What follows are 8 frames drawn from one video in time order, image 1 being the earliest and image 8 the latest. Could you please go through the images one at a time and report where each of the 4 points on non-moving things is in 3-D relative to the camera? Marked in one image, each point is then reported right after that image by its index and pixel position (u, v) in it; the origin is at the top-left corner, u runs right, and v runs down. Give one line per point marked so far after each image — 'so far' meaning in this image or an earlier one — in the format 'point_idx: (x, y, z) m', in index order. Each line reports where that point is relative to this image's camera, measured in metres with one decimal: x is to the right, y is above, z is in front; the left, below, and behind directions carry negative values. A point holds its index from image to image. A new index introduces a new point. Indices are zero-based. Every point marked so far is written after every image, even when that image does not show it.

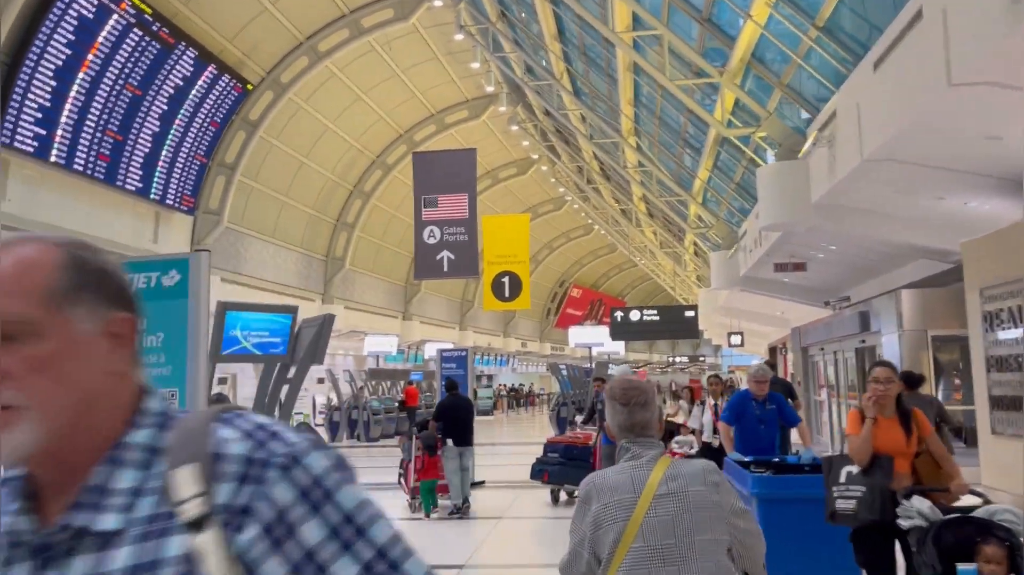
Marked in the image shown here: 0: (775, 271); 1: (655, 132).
0: (+4.8, +0.3, +15.1) m
1: (+3.0, +3.3, +17.8) m
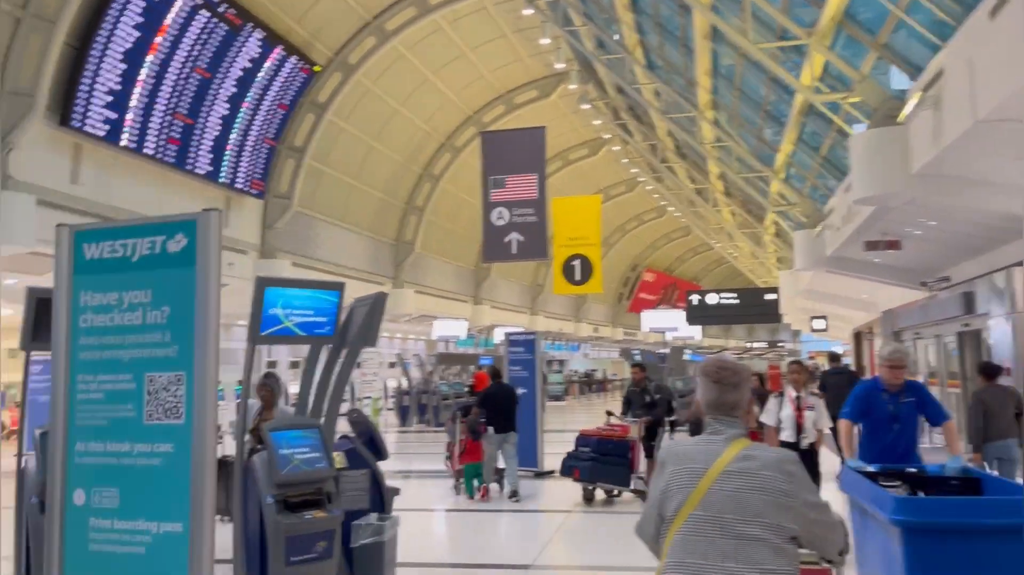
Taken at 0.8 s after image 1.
0: (+6.0, +0.6, +14.1) m
1: (+4.5, +3.7, +16.8) m
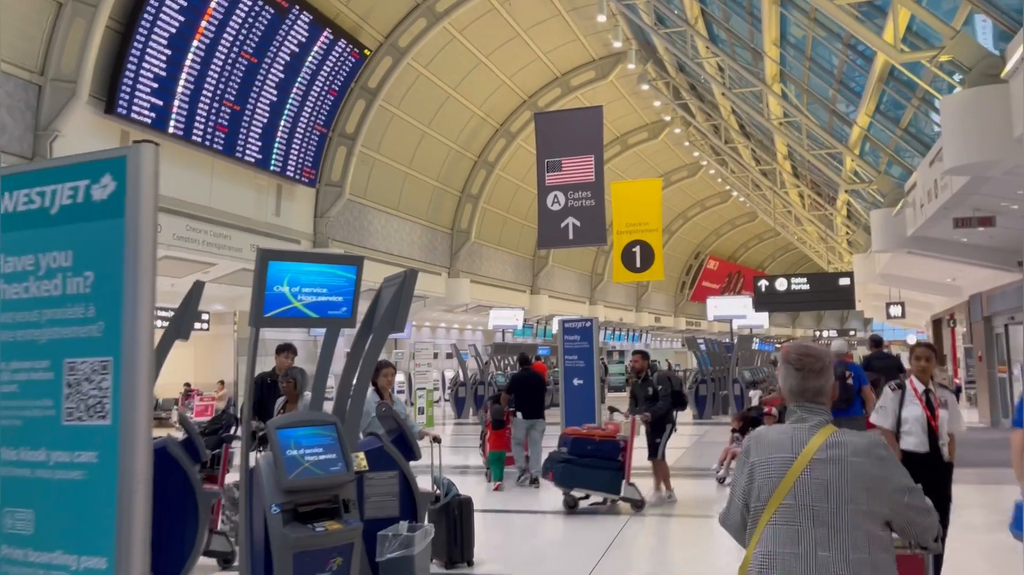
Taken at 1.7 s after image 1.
0: (+6.9, +0.9, +13.0) m
1: (+5.5, +4.0, +15.8) m
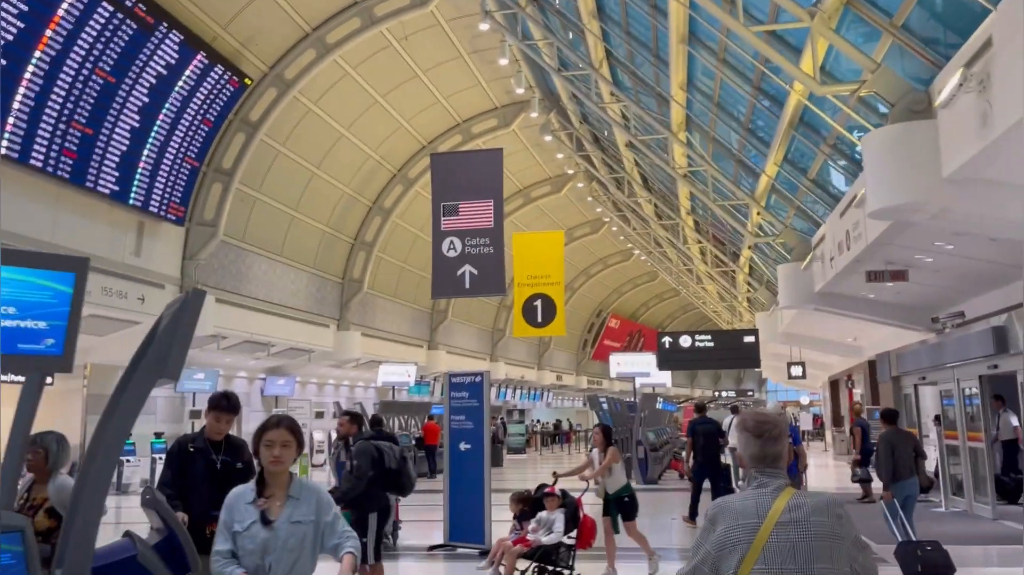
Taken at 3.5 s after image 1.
0: (+5.2, +0.1, +12.4) m
1: (+3.6, +3.0, +15.2) m
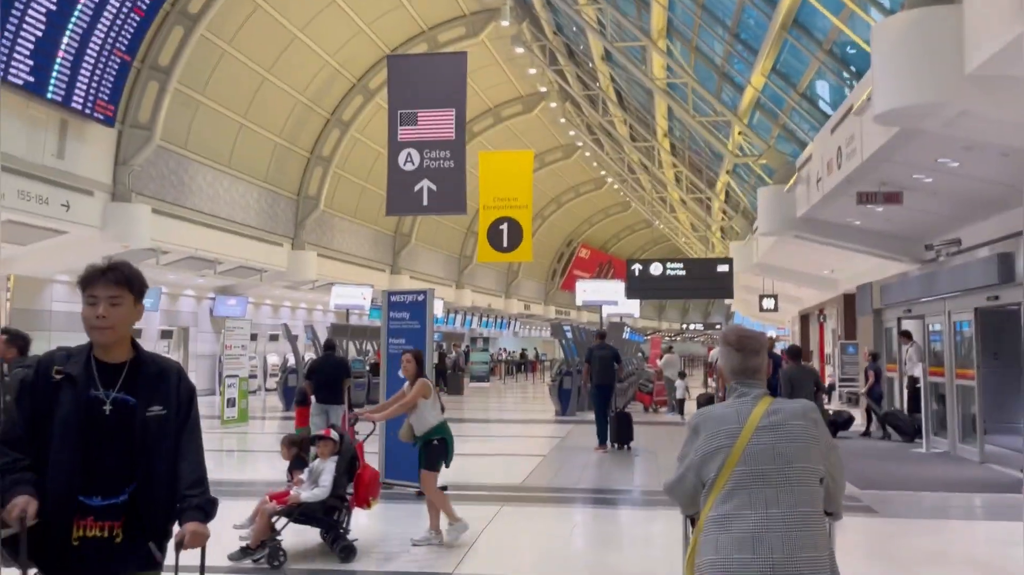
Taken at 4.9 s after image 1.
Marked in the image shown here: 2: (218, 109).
0: (+4.7, +1.1, +11.4) m
1: (+3.0, +4.3, +14.0) m
2: (-6.5, +3.9, +18.4) m
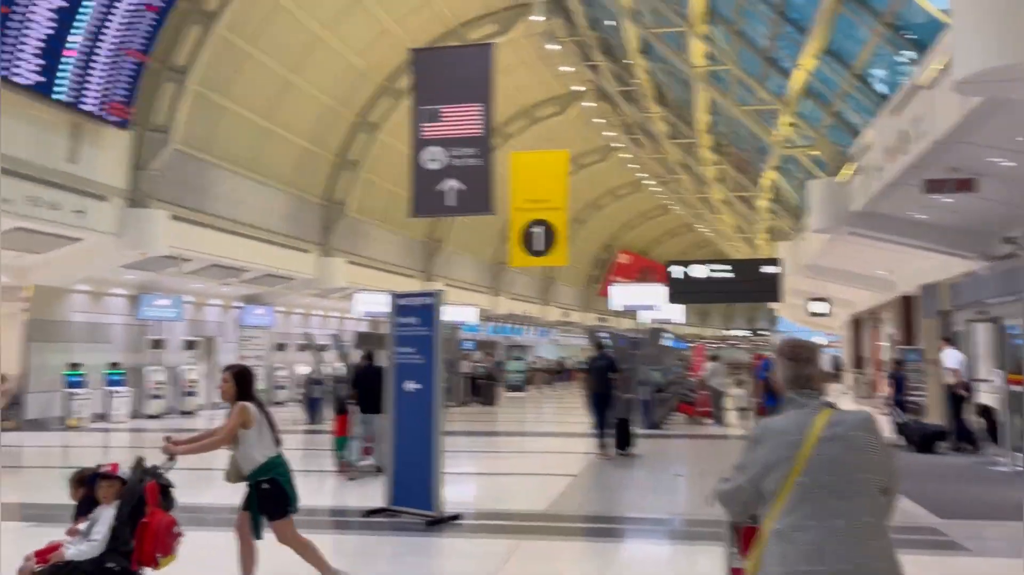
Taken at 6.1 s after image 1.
0: (+5.0, +1.1, +10.3) m
1: (+3.5, +4.2, +12.9) m
2: (-5.8, +3.8, +17.9) m
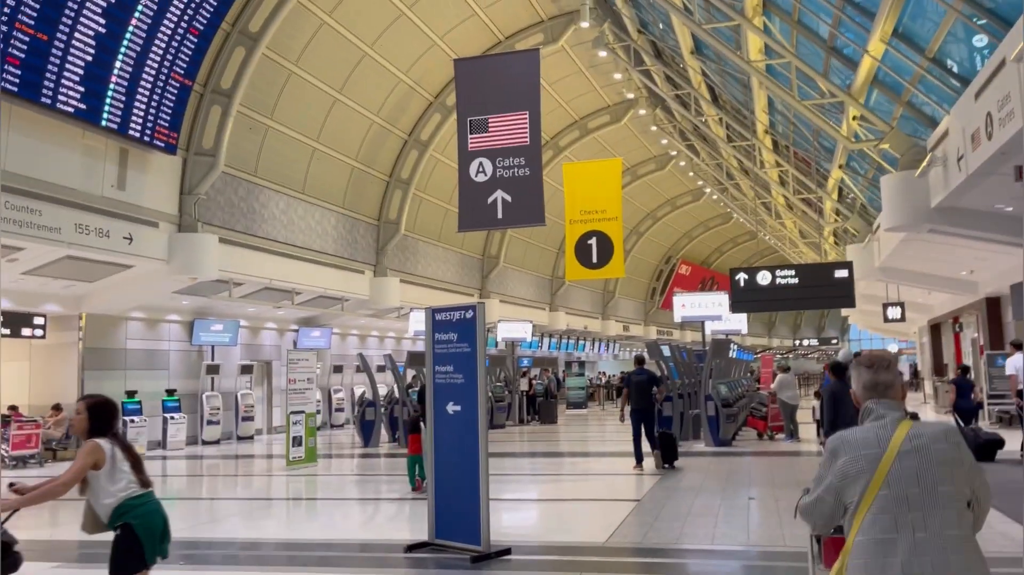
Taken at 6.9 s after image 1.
0: (+5.6, +1.1, +9.4) m
1: (+4.1, +4.1, +12.2) m
2: (-4.8, +3.3, +17.8) m
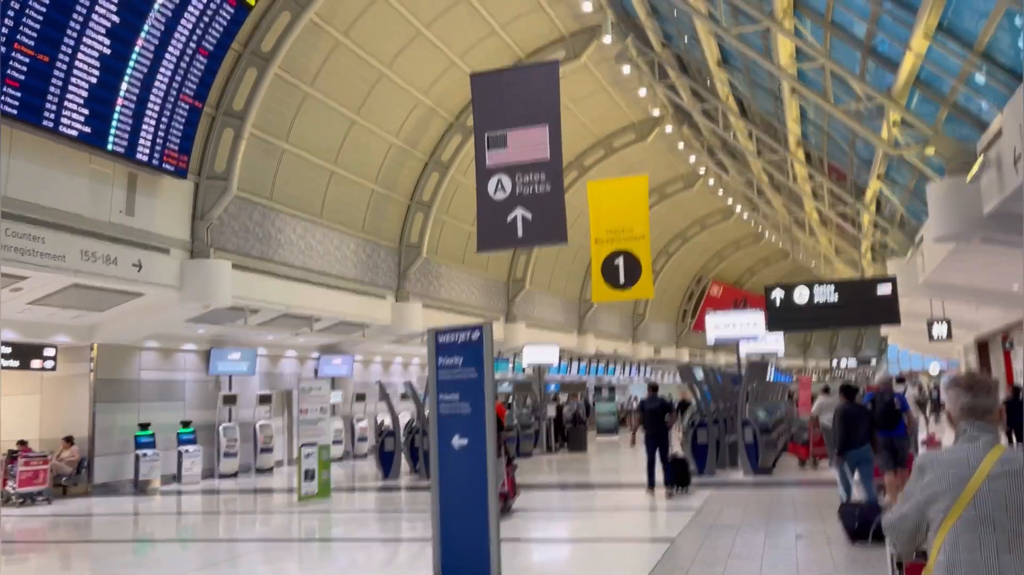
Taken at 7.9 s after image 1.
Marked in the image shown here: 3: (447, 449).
0: (+5.7, +1.0, +8.6) m
1: (+4.4, +3.9, +11.5) m
2: (-4.3, +2.7, +17.4) m
3: (-0.4, -1.1, +5.8) m
